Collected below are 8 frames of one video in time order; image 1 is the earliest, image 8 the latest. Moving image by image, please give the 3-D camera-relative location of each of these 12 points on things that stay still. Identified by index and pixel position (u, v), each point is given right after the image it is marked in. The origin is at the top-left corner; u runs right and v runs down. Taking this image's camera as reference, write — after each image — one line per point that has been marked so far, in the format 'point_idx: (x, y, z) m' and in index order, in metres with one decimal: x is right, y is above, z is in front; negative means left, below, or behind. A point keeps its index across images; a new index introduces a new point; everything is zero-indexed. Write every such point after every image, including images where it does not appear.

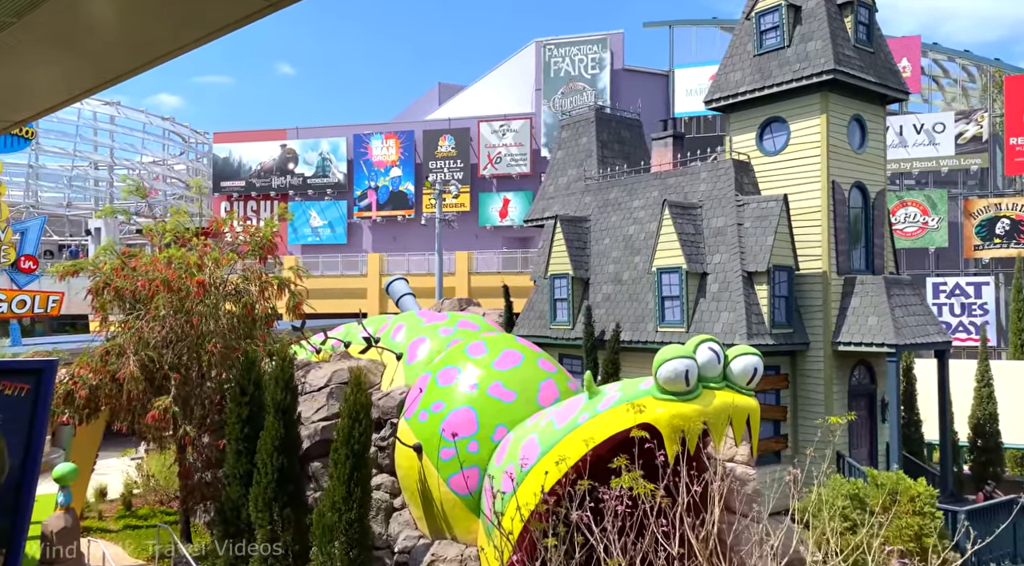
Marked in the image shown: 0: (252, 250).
0: (-3.9, +0.5, +13.7) m
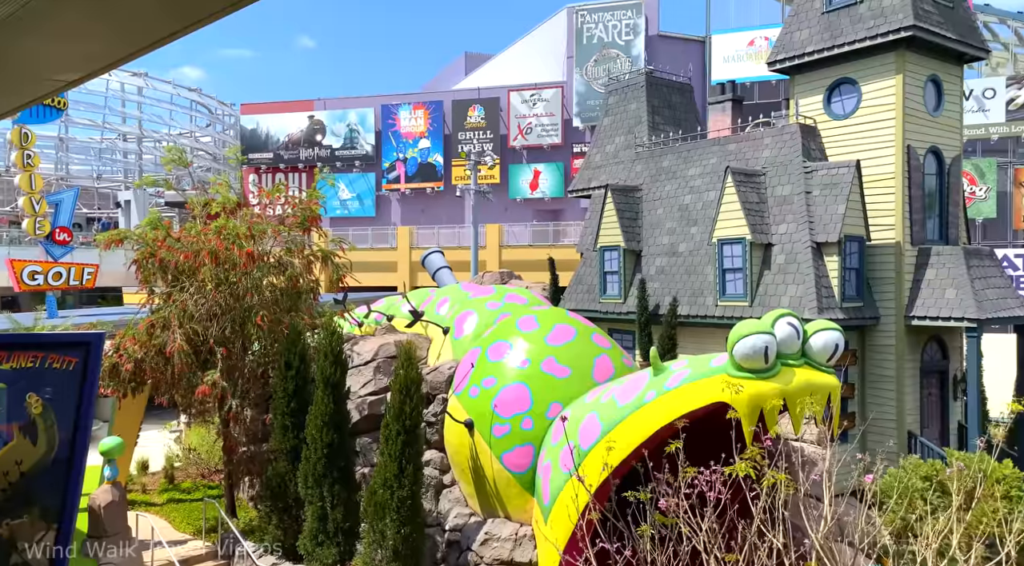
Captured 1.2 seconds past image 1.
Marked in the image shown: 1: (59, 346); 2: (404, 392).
0: (-3.2, +0.9, +13.4) m
1: (-4.2, -0.5, +8.3) m
2: (-1.2, -1.3, +10.3) m
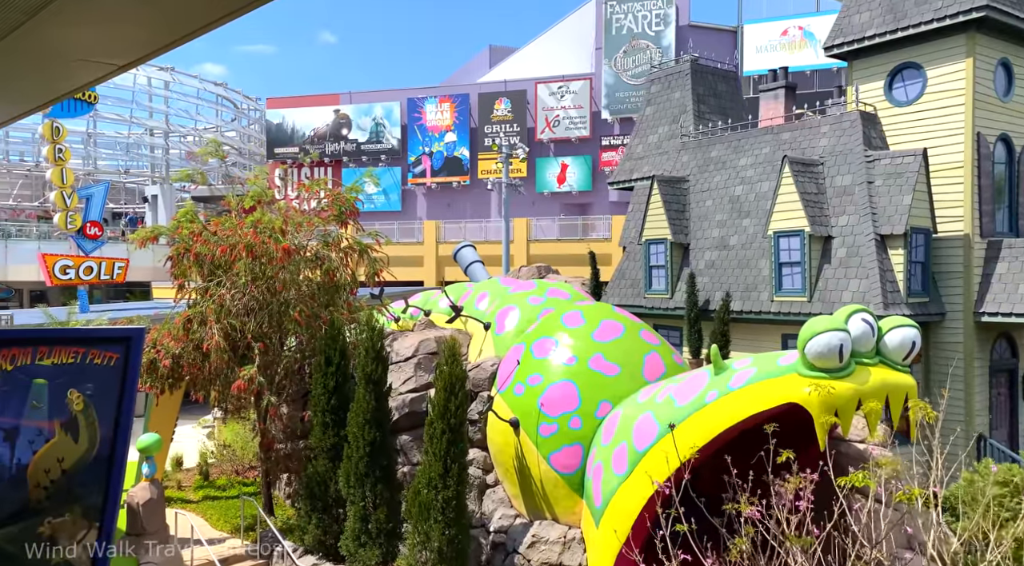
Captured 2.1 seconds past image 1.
0: (-2.6, +1.0, +13.1) m
1: (-3.7, -0.4, +8.1) m
2: (-0.7, -1.2, +10.0) m
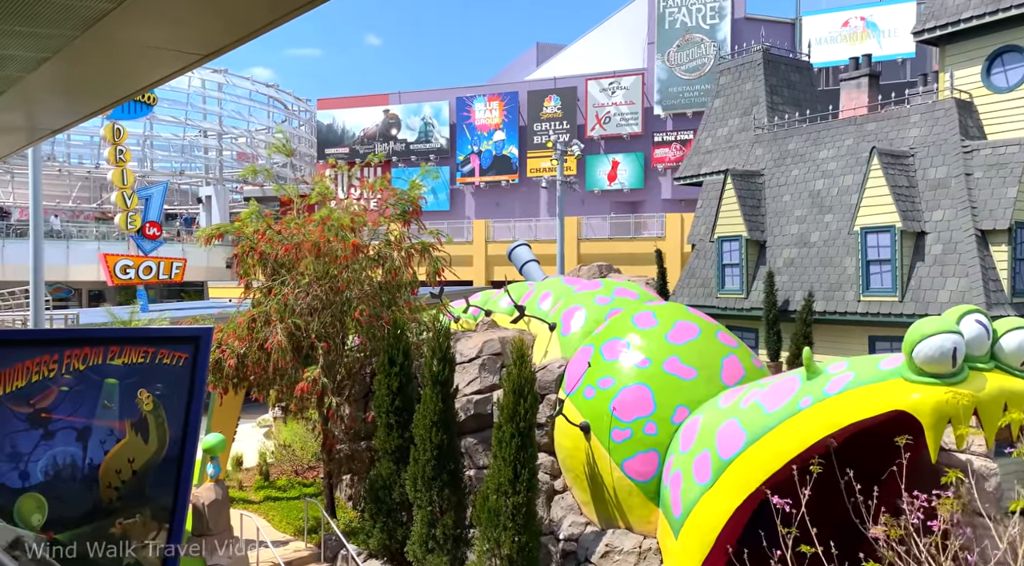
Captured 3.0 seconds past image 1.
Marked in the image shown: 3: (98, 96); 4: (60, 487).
0: (-1.7, +1.0, +12.9) m
1: (-3.1, -0.4, +7.9) m
2: (+0.1, -1.2, +9.7) m
3: (-3.5, +1.6, +7.6) m
4: (-3.8, -1.6, +7.7) m
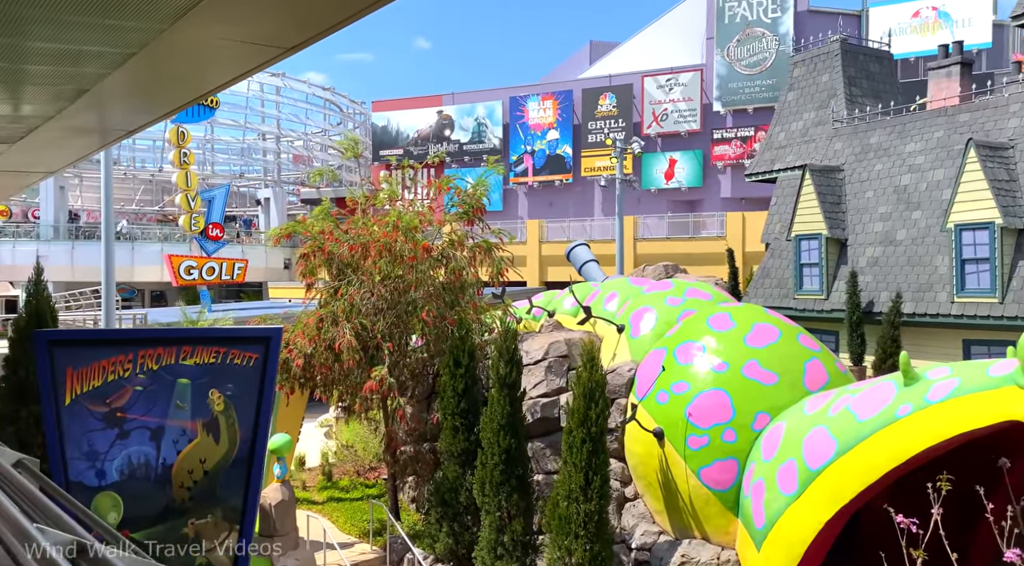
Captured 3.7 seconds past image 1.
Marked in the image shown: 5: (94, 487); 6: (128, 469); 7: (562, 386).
0: (-0.7, +1.0, +12.7) m
1: (-2.4, -0.5, +7.8) m
2: (+0.8, -1.2, +9.4) m
3: (-2.8, +1.6, +7.5) m
4: (-3.2, -1.6, +7.6) m
5: (-3.5, -1.6, +7.5) m
6: (-3.2, -1.5, +7.6) m
7: (+0.6, -1.3, +11.2) m
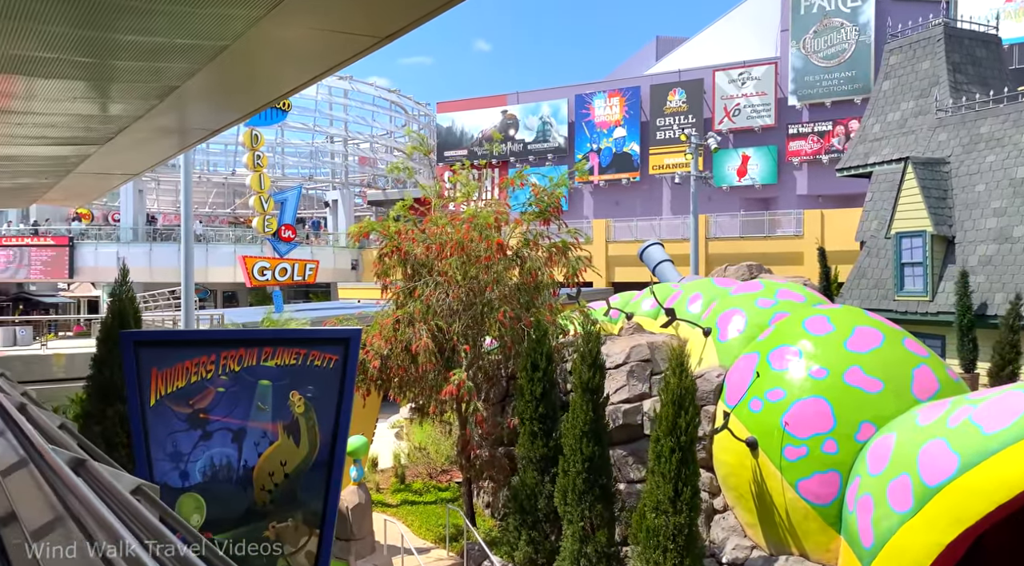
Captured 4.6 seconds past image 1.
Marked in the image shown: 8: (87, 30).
0: (+0.3, +1.0, +12.4) m
1: (-1.7, -0.5, +7.6) m
2: (+1.7, -1.2, +9.0) m
3: (-2.1, +1.5, +7.3) m
4: (-2.5, -1.6, +7.4) m
5: (-2.8, -1.6, +7.4) m
6: (-2.5, -1.5, +7.4) m
7: (+1.6, -1.3, +10.8) m
8: (-2.7, +1.6, +5.7) m
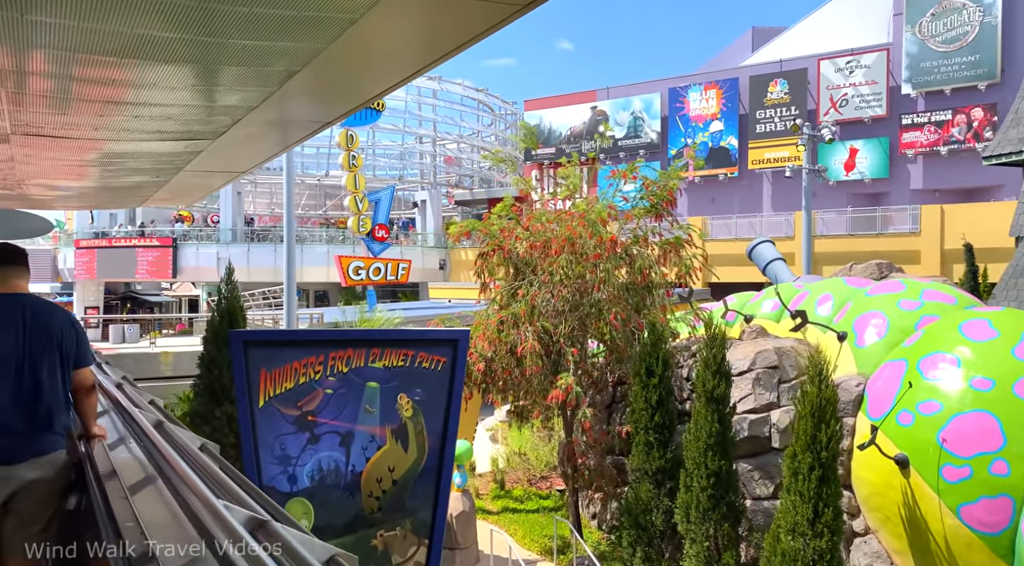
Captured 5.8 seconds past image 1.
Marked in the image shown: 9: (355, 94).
0: (+1.8, +1.0, +11.6) m
1: (-0.6, -0.5, +7.1) m
2: (+2.8, -1.2, +8.1) m
3: (-1.1, +1.5, +6.9) m
4: (-1.5, -1.7, +7.0) m
5: (-1.8, -1.6, +7.0) m
6: (-1.5, -1.5, +7.0) m
7: (+2.9, -1.3, +9.9) m
8: (-1.8, +1.6, +5.3) m
9: (-1.3, +1.5, +7.1) m
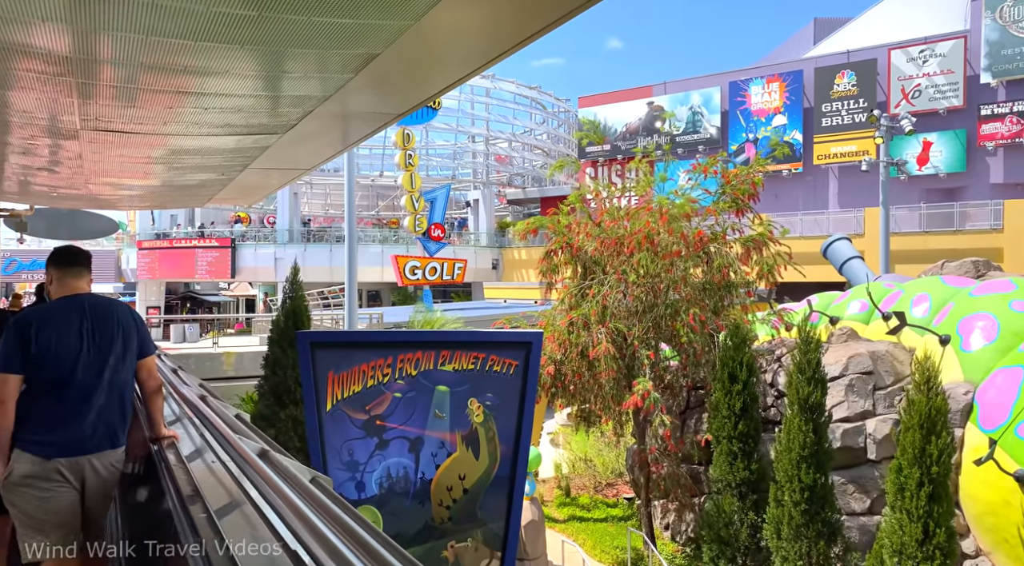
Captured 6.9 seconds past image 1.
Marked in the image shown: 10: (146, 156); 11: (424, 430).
0: (+2.7, +1.0, +11.0) m
1: (0.0, -0.5, +6.6) m
2: (+3.5, -1.2, +7.4) m
3: (-0.5, +1.5, +6.4) m
4: (-0.8, -1.7, +6.6) m
5: (-1.1, -1.7, +6.6) m
6: (-0.9, -1.5, +6.6) m
7: (+3.7, -1.3, +9.2) m
8: (-1.3, +1.6, +4.9) m
9: (-0.6, +1.5, +6.6) m
10: (-3.7, +1.3, +9.0) m
11: (-0.6, -1.1, +6.6) m
